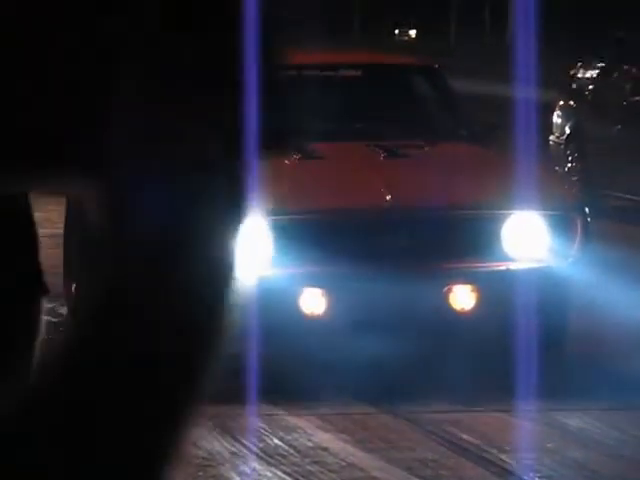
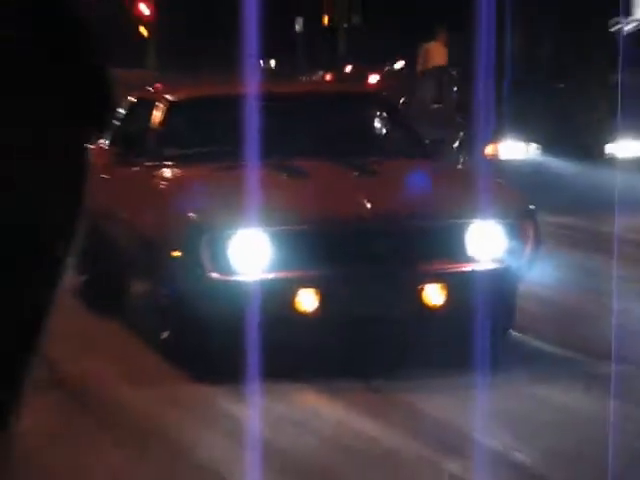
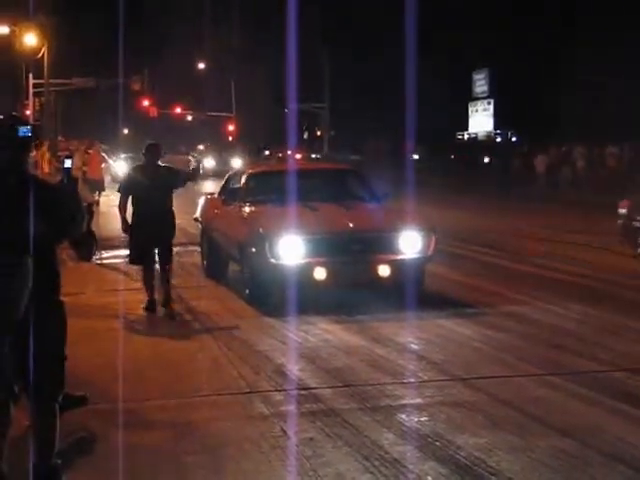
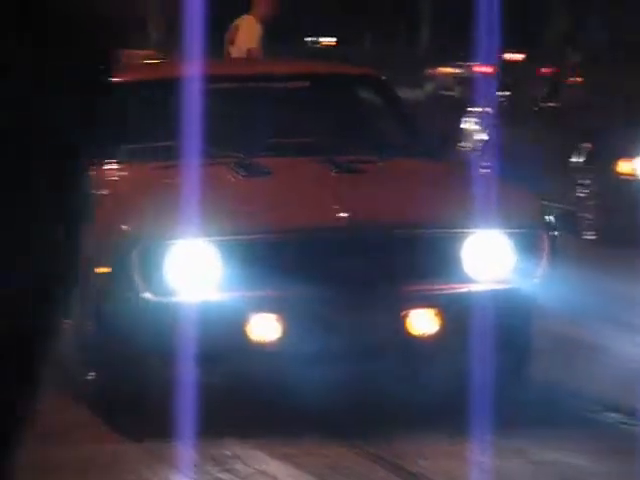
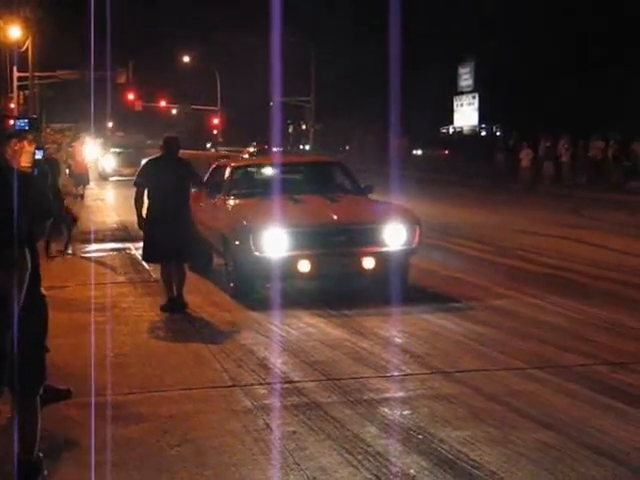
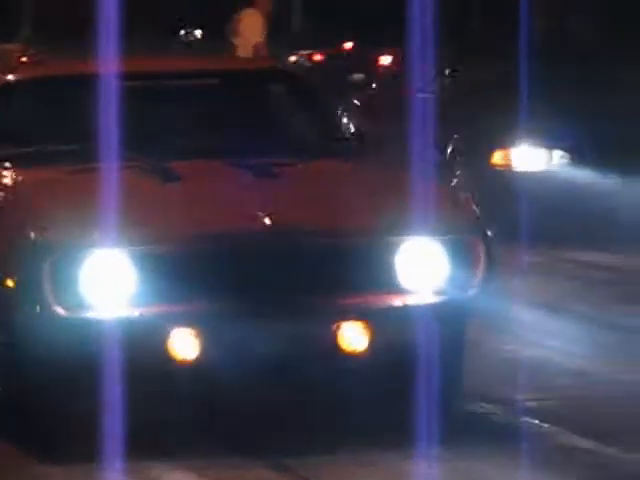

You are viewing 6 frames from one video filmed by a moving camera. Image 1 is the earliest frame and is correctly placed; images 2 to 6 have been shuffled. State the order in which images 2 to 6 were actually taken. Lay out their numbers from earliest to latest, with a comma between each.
4, 6, 2, 3, 5
